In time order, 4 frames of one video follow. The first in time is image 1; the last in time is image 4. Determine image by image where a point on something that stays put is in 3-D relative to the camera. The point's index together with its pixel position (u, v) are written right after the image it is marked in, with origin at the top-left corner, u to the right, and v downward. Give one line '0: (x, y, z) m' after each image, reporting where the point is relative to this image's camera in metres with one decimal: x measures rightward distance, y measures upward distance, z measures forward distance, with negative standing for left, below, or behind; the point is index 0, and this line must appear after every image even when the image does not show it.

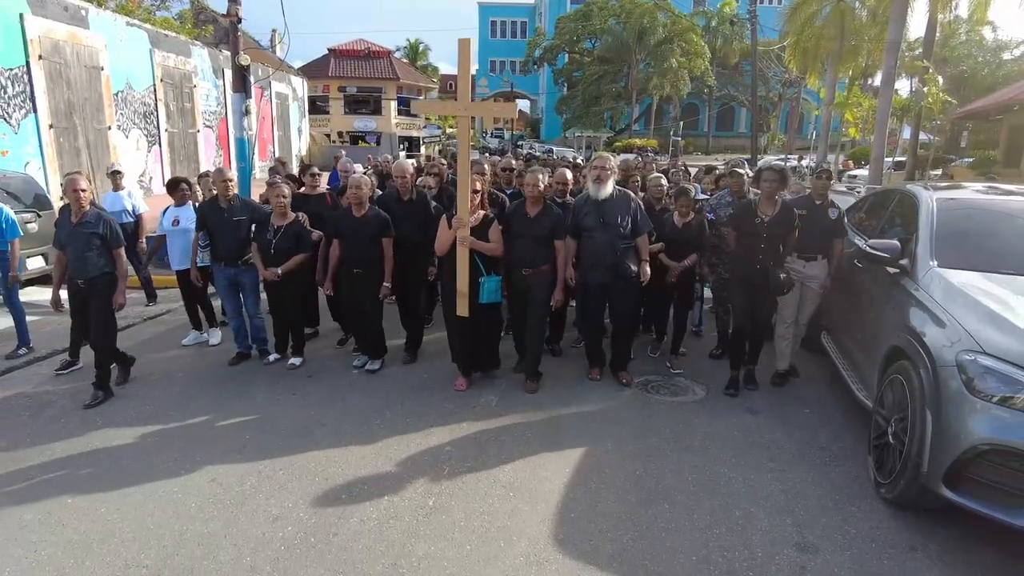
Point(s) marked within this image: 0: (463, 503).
0: (-0.2, -1.1, +3.4) m
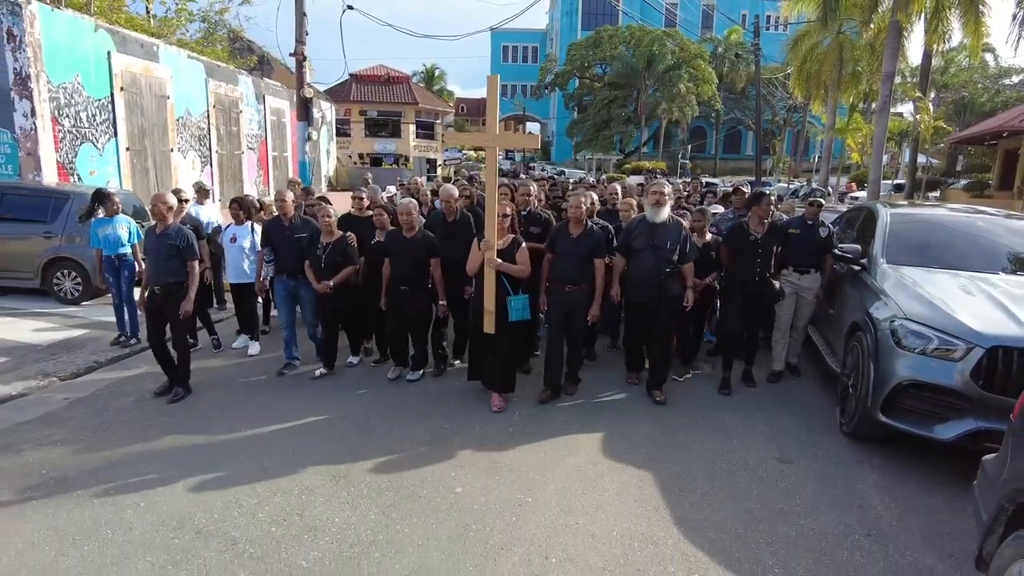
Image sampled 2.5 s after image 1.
0: (+0.1, -1.0, +4.6) m
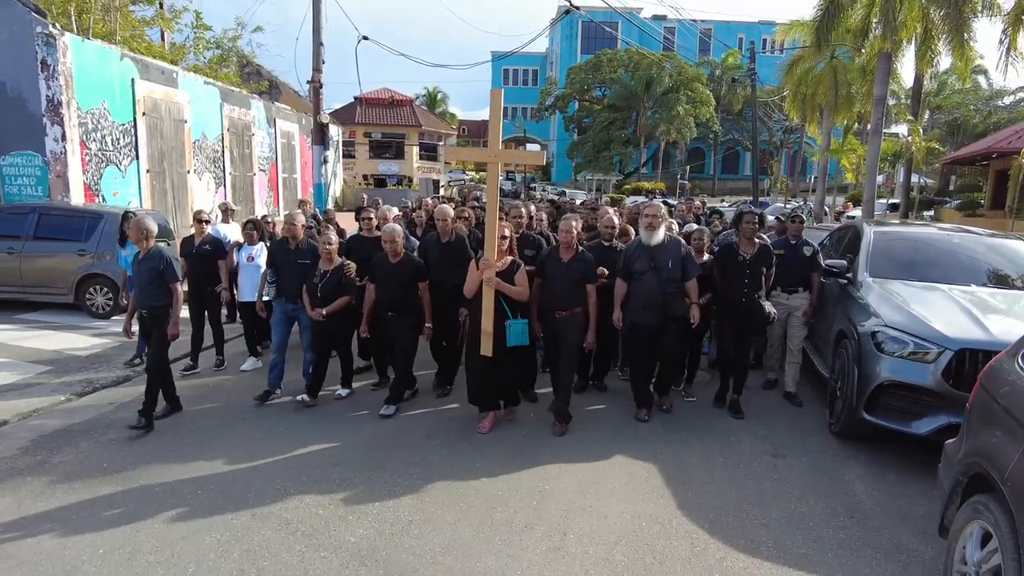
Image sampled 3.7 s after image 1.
0: (+0.3, -1.1, +5.0) m
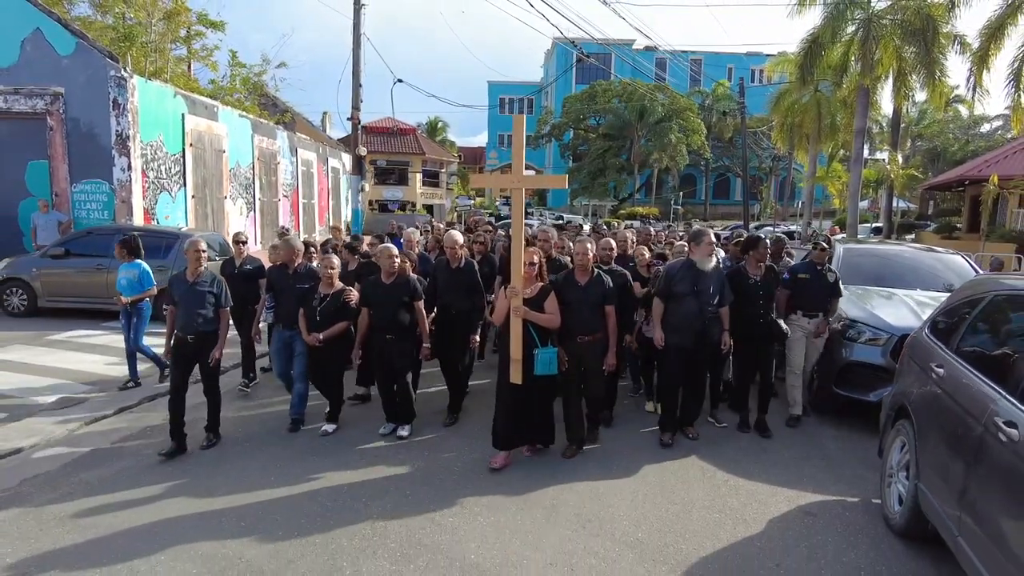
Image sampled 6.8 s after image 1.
0: (+0.6, -1.1, +6.2) m
